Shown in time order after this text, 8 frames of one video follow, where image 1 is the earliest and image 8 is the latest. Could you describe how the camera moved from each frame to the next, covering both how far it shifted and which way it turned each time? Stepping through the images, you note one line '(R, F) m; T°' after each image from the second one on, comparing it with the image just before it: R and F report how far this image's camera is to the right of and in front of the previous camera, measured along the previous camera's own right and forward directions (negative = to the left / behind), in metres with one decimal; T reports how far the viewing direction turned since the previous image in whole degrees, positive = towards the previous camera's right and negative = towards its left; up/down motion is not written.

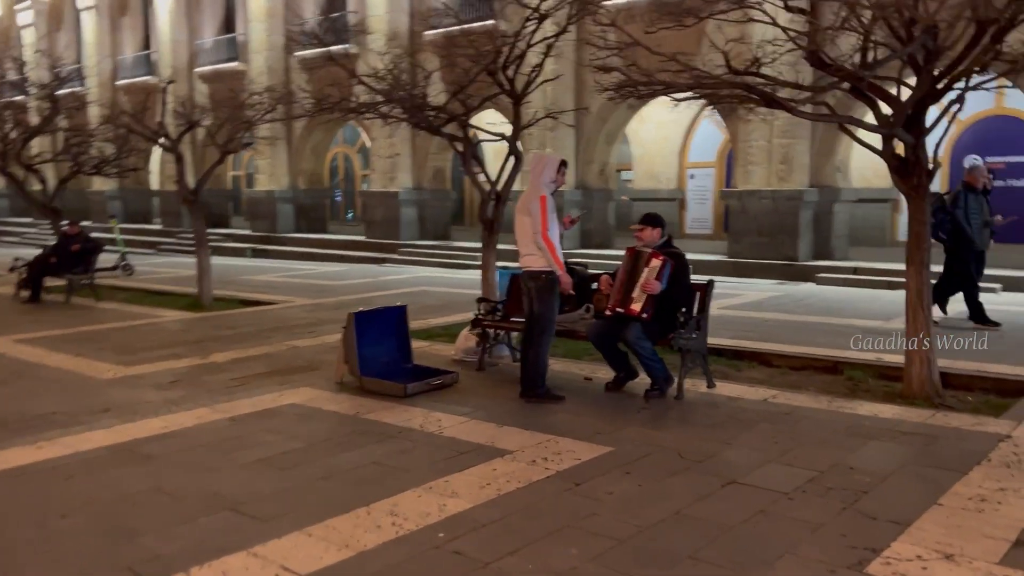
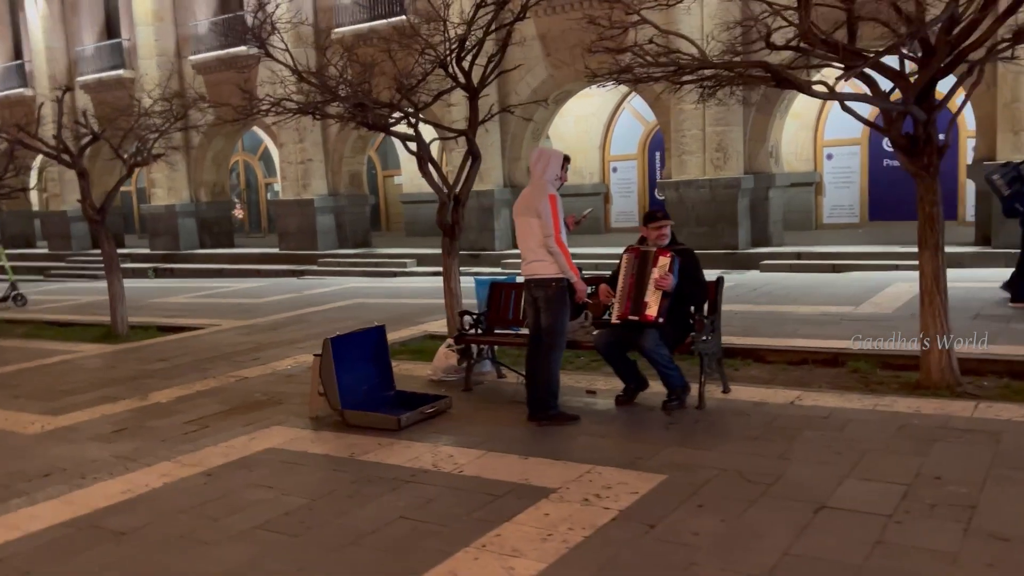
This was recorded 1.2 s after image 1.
(-0.7, +0.7) m; +7°
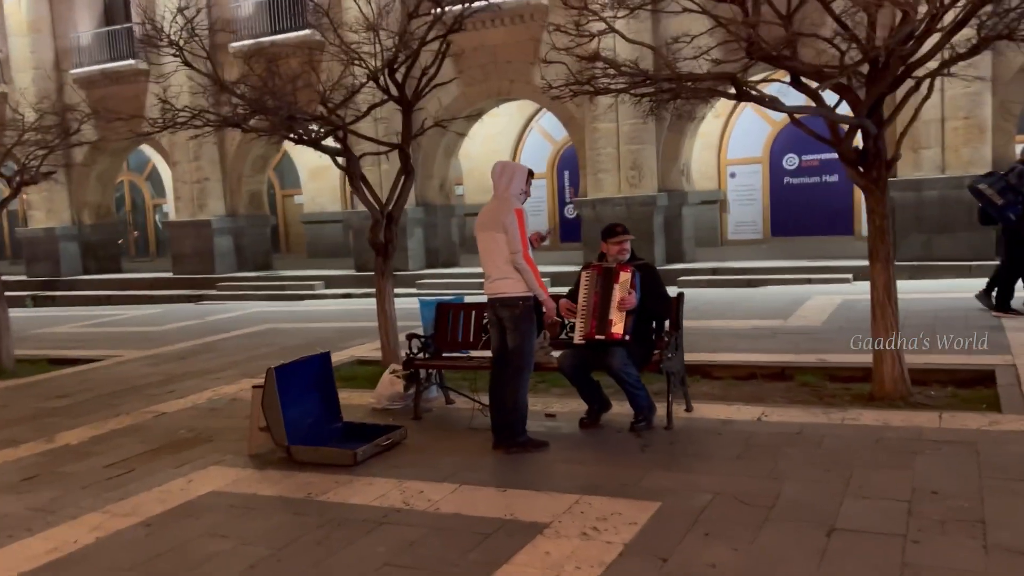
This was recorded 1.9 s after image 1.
(-0.5, +0.3) m; +7°
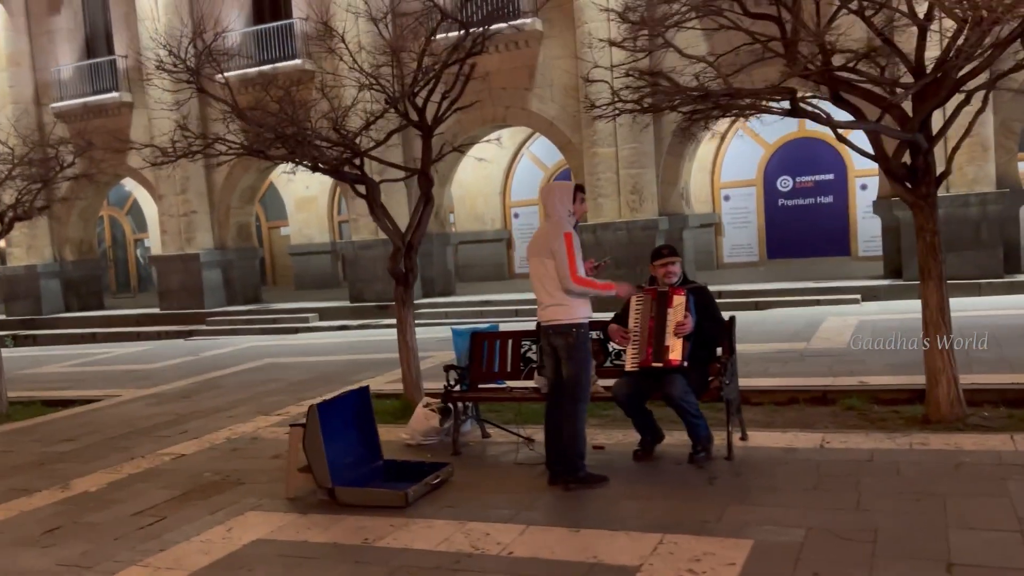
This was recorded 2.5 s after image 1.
(-0.5, +0.3) m; +2°
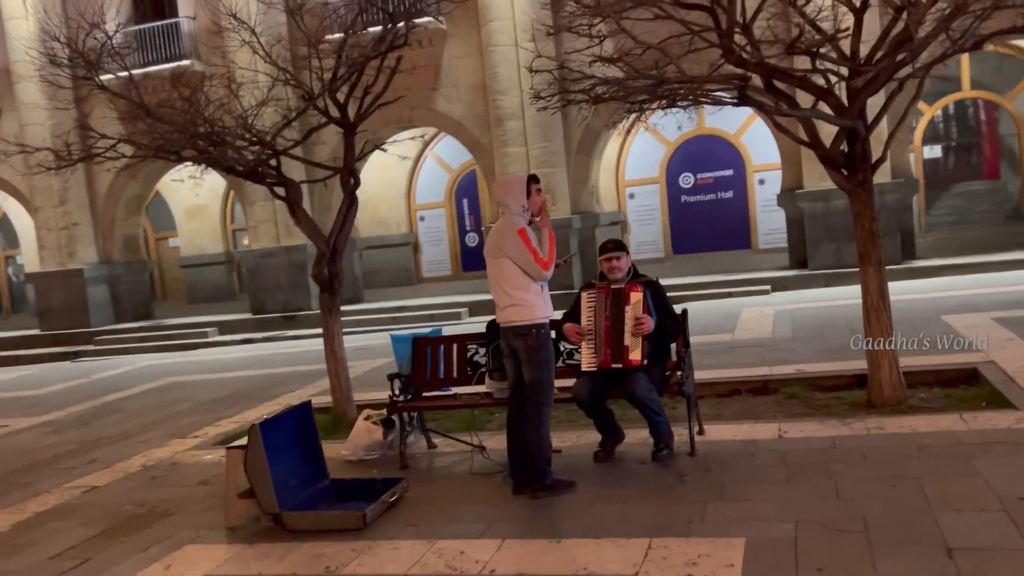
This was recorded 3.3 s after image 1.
(-0.4, +0.3) m; +7°
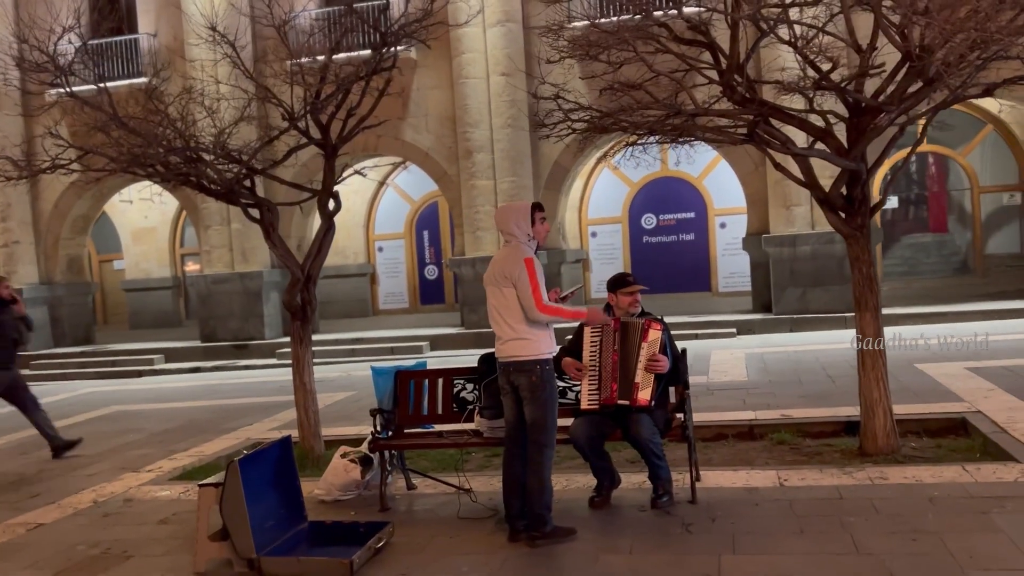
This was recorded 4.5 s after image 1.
(-0.3, +0.3) m; +4°
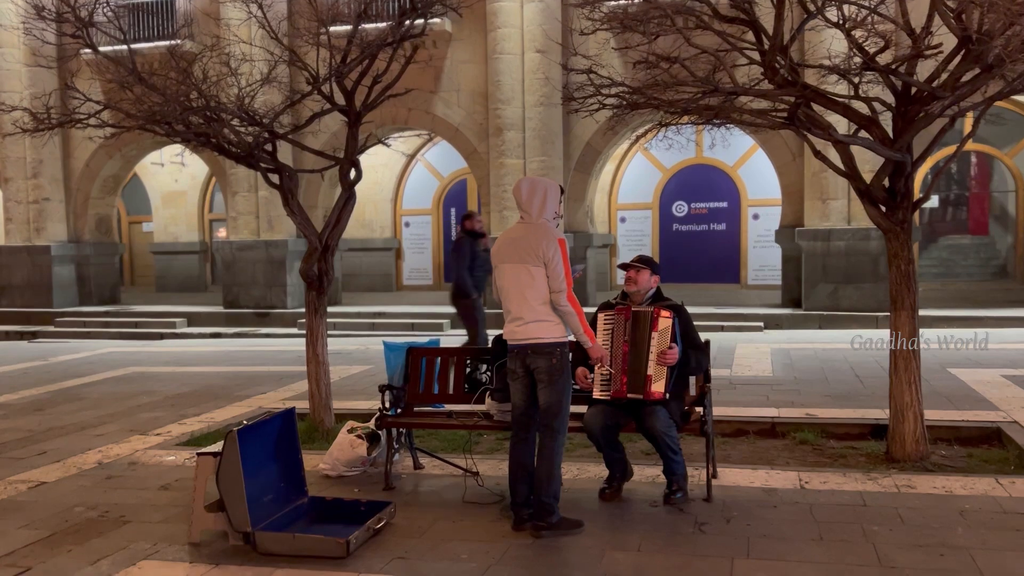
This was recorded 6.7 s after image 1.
(+0.1, +0.2) m; -2°
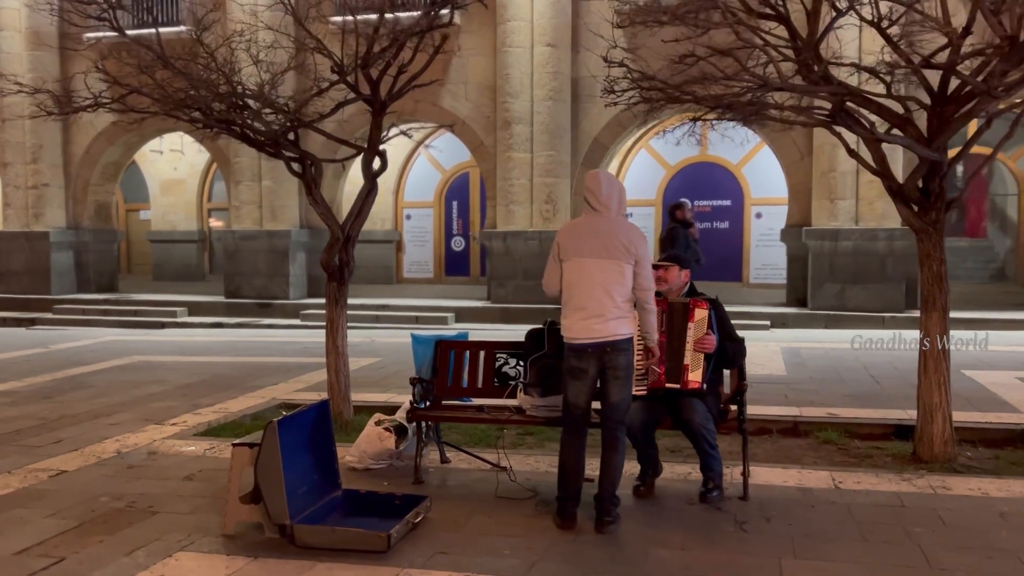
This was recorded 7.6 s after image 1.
(-0.3, +0.1) m; +1°
